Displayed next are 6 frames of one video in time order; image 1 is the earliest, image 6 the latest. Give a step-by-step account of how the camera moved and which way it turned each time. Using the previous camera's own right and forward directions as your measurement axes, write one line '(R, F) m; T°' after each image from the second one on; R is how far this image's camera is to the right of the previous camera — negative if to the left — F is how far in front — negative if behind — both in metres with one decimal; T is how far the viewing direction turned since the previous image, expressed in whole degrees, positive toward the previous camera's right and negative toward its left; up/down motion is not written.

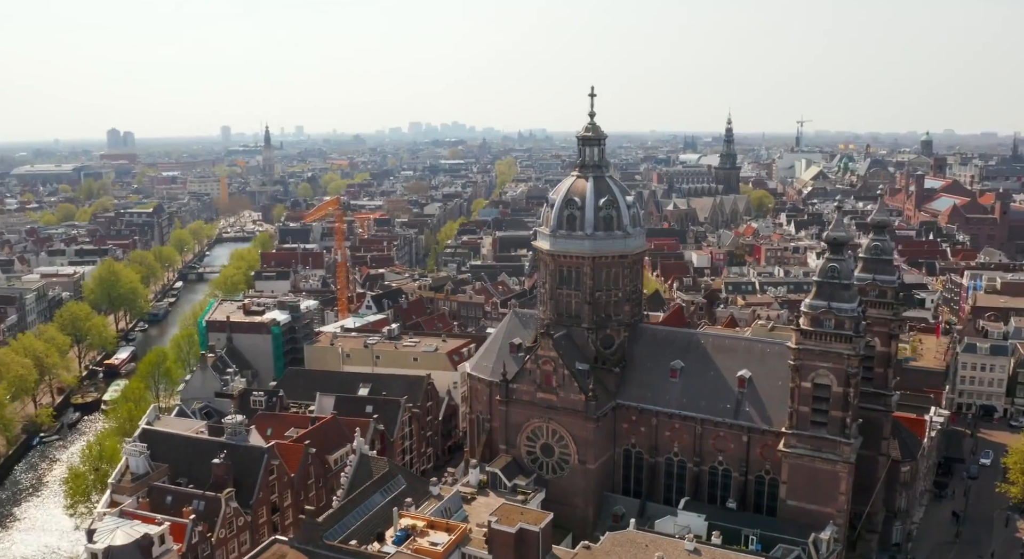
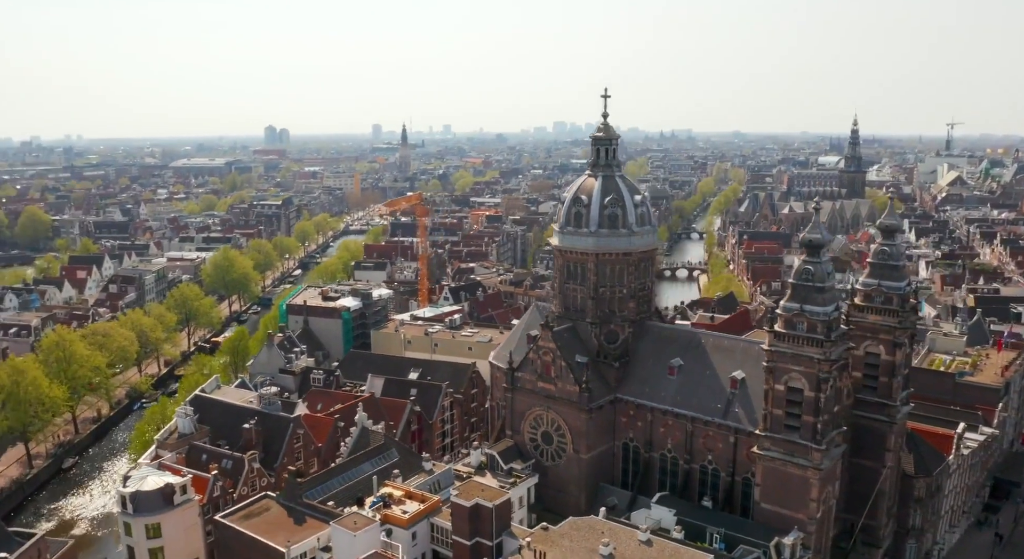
(+8.9, -1.4) m; -10°
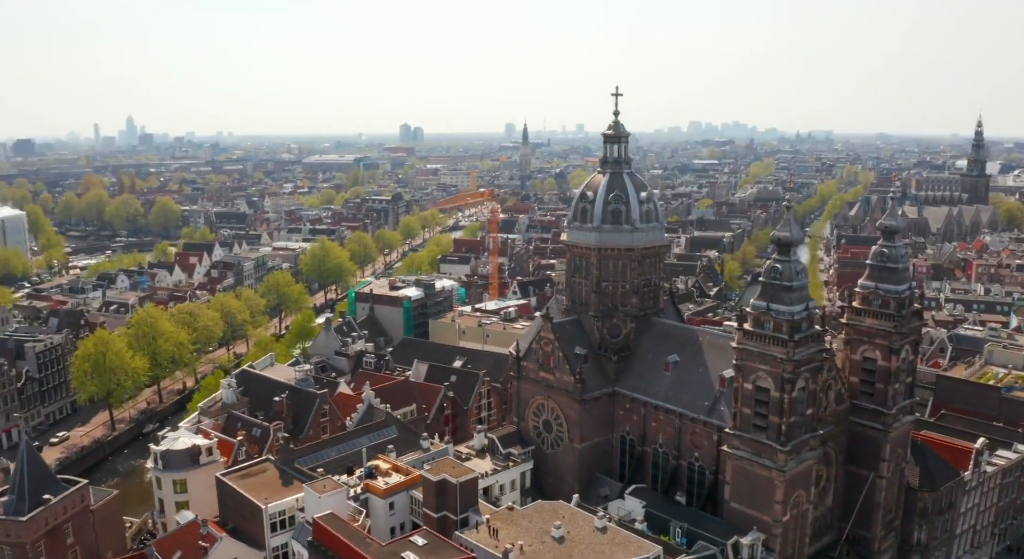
(+8.5, -1.2) m; -9°
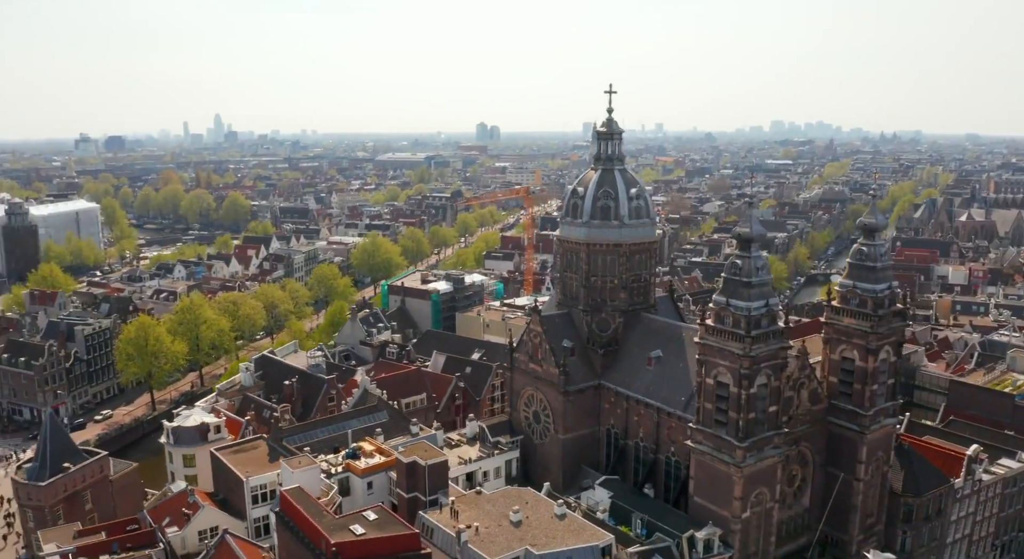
(+5.9, -1.0) m; -6°
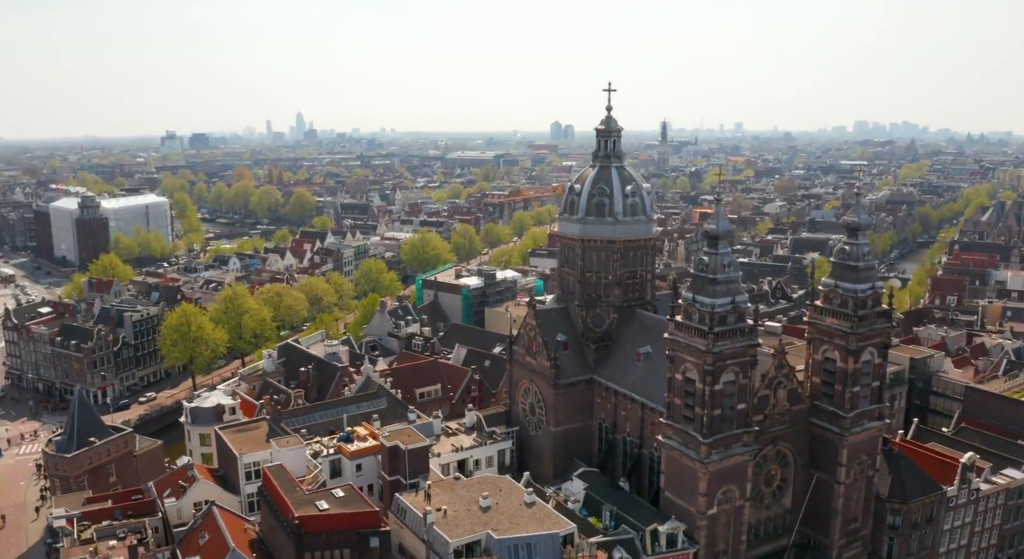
(+5.5, -0.9) m; -5°
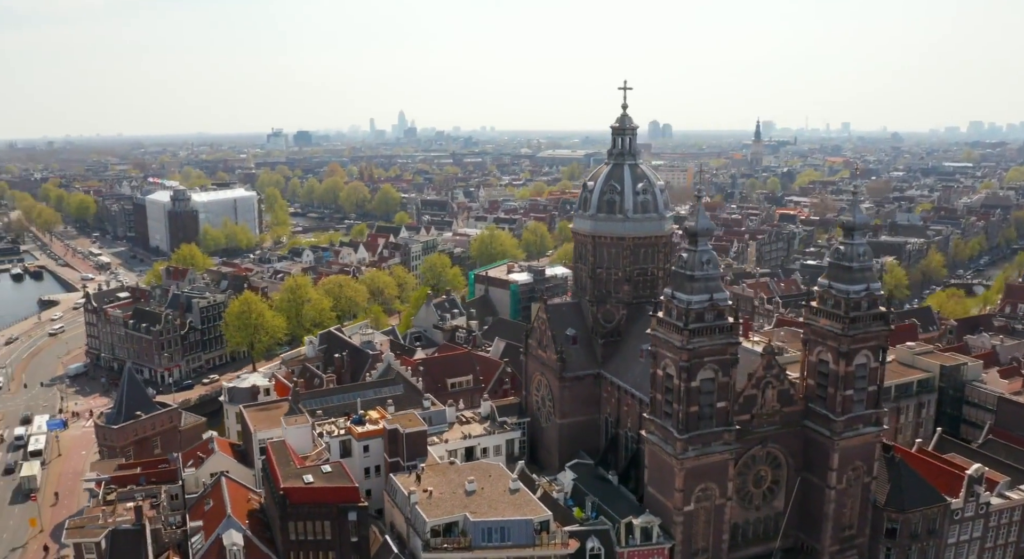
(+6.1, -1.0) m; -7°
